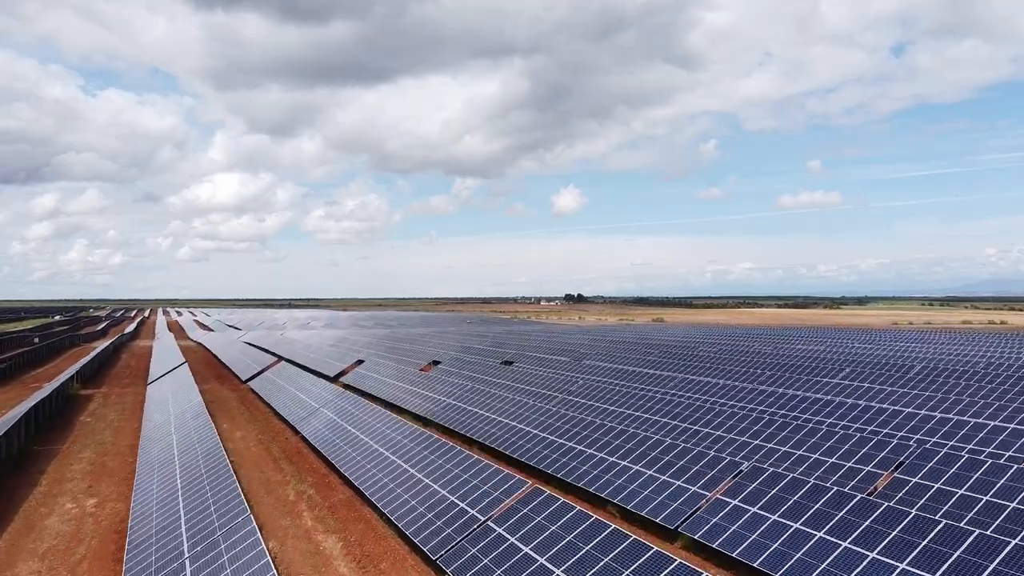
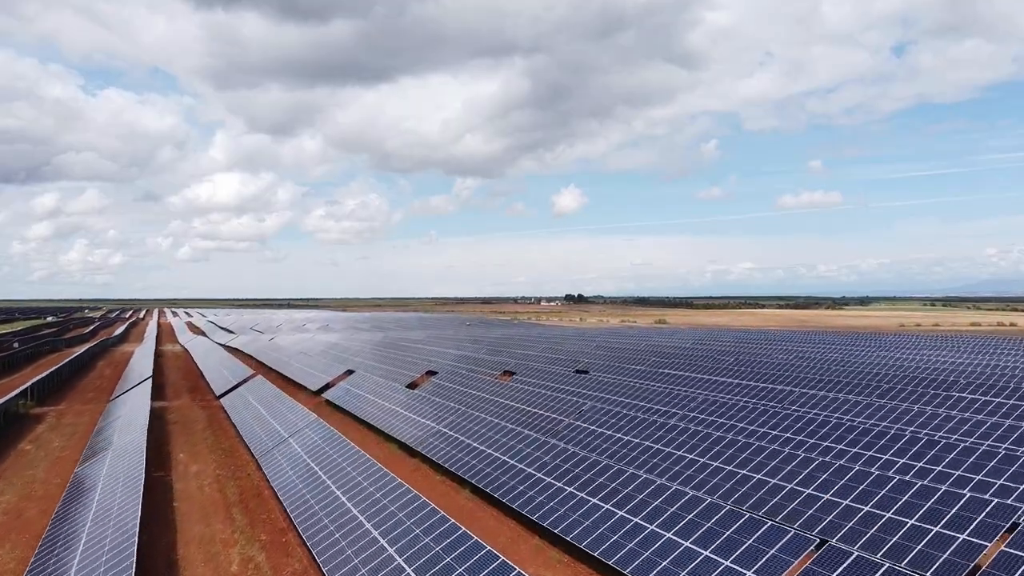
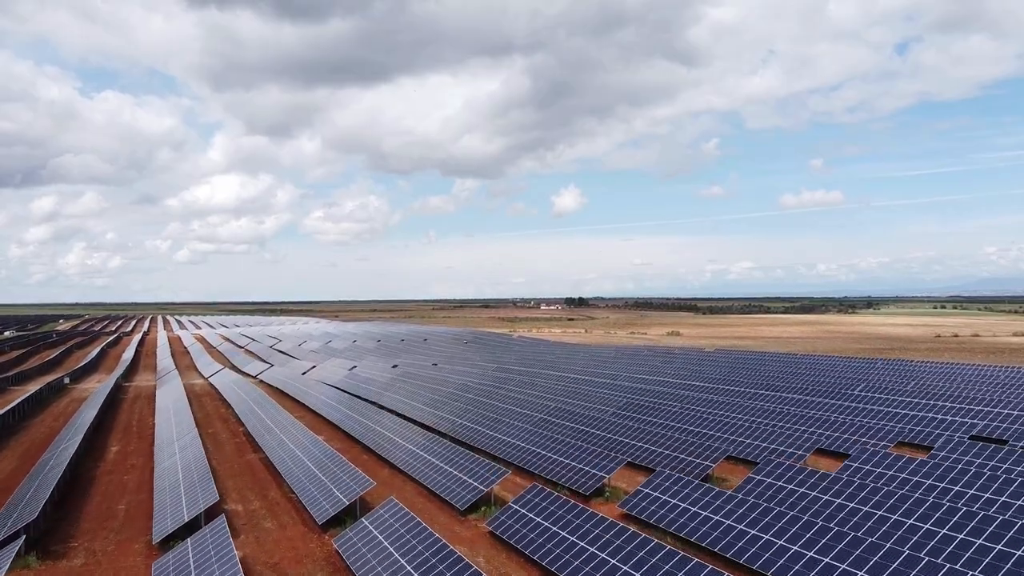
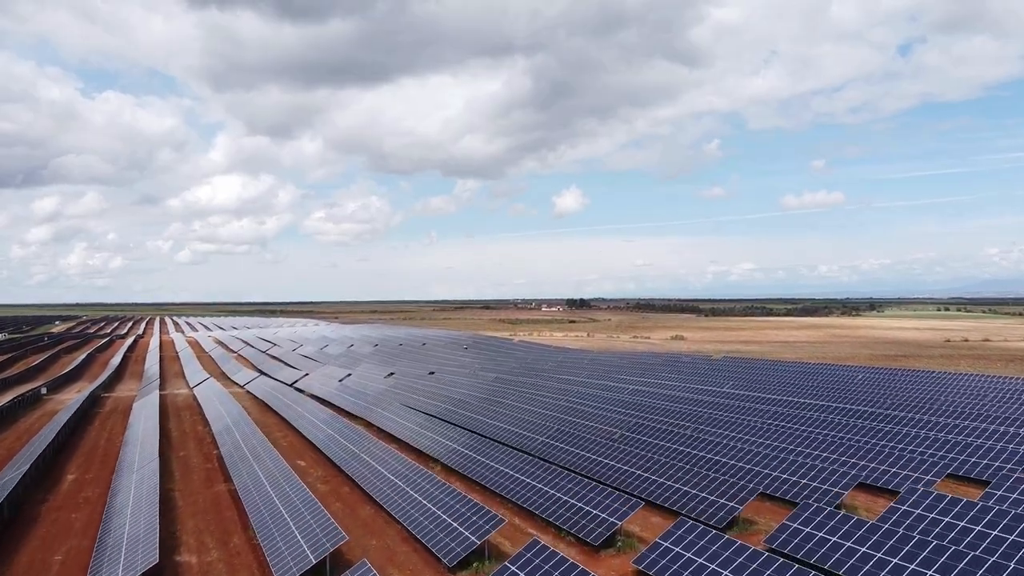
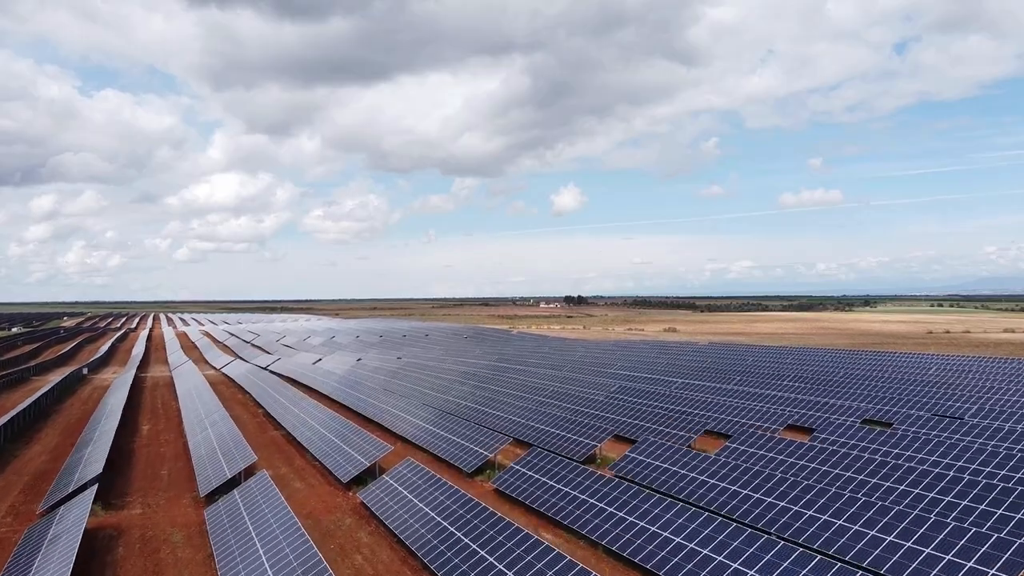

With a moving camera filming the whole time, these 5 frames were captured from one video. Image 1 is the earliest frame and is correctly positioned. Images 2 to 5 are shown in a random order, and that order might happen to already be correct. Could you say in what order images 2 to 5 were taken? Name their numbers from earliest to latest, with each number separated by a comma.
2, 5, 3, 4
